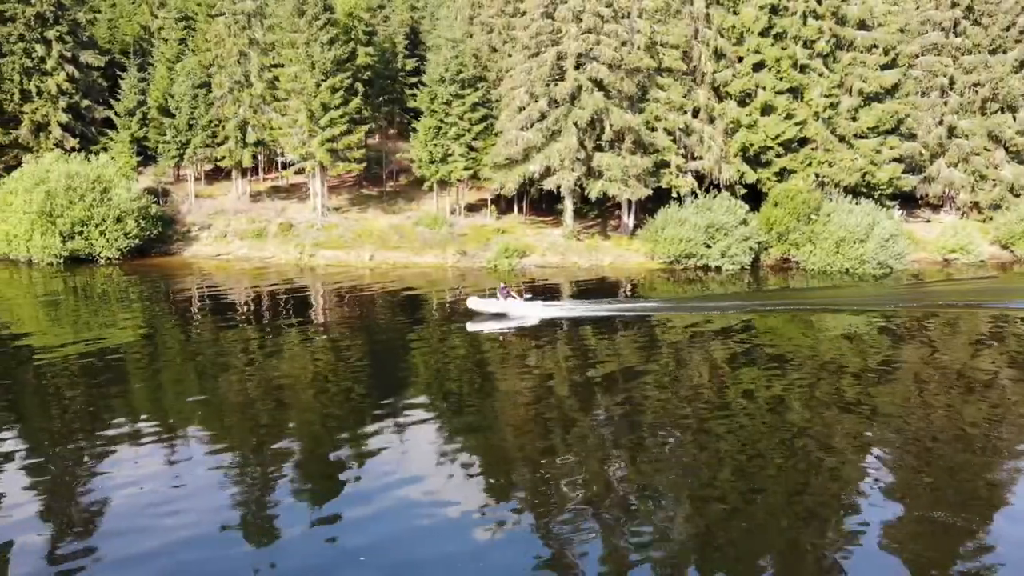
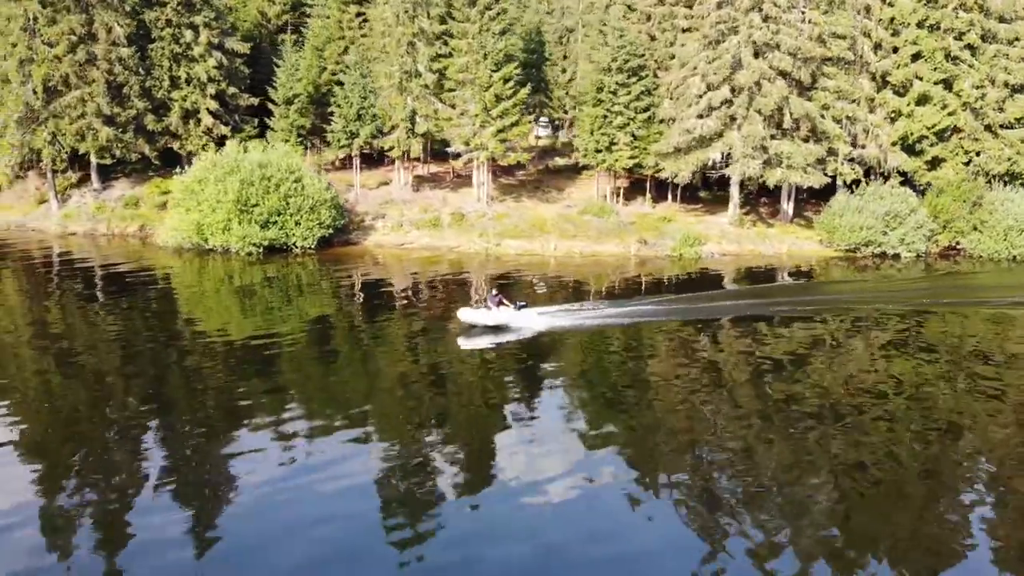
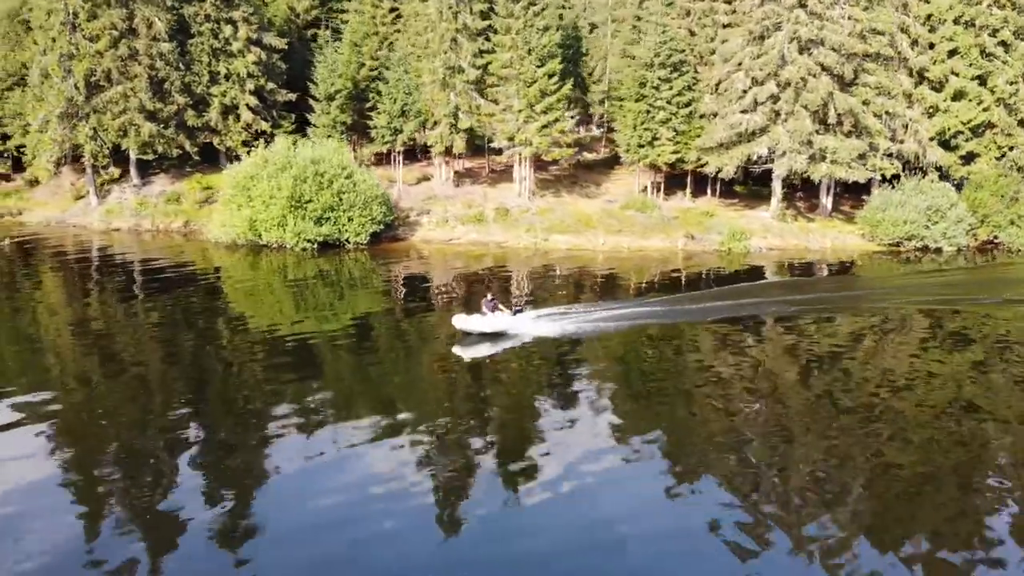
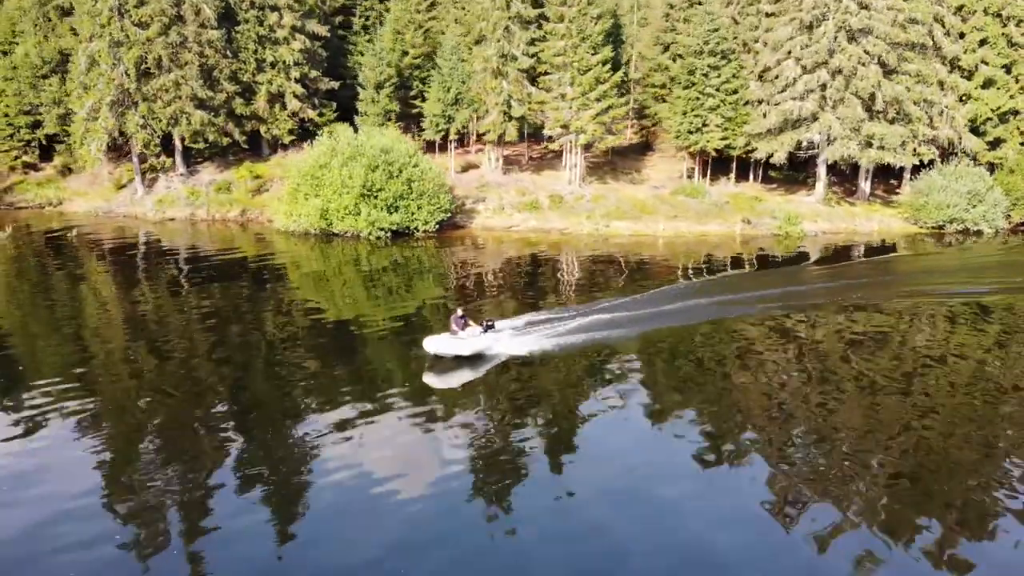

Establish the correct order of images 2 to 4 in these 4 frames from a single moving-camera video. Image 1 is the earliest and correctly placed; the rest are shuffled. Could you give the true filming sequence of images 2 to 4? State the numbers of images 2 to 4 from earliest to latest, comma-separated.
2, 3, 4
